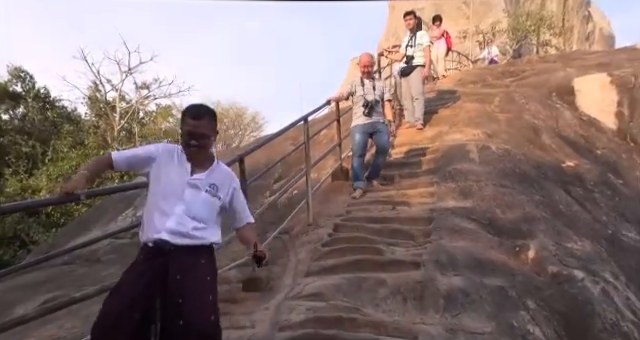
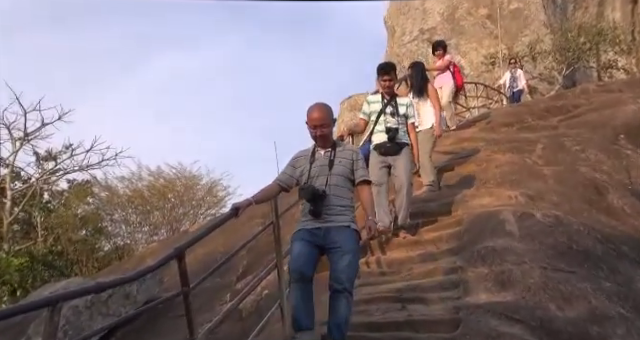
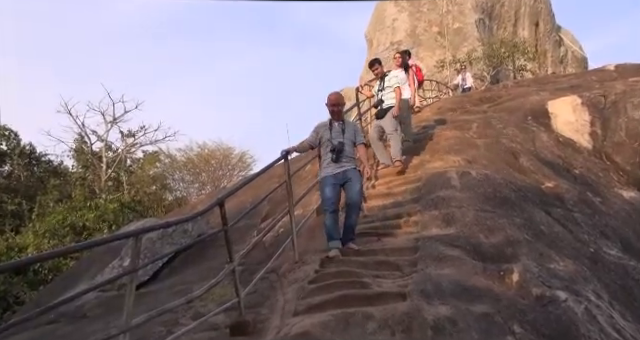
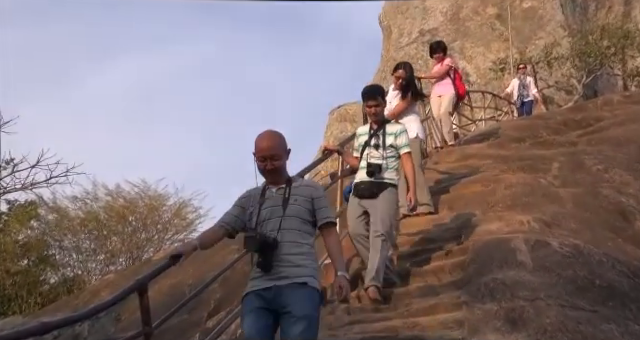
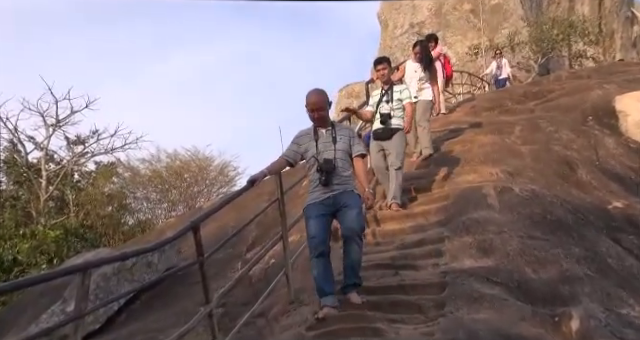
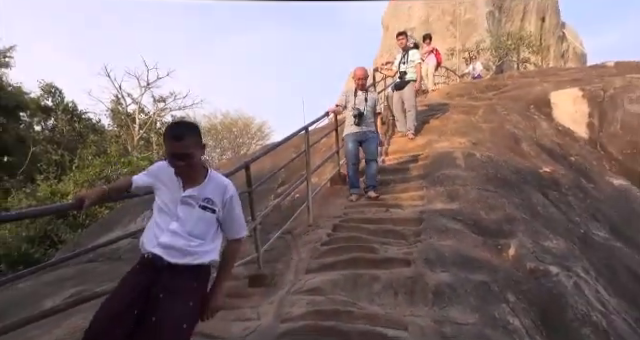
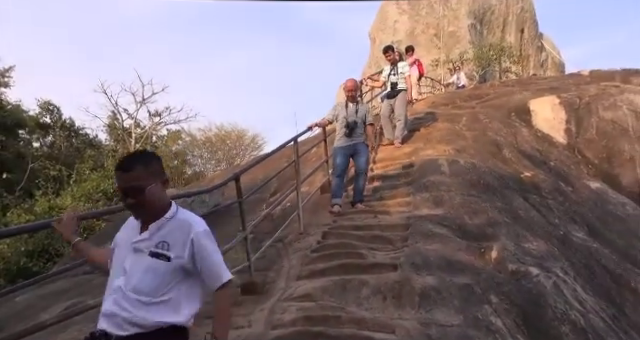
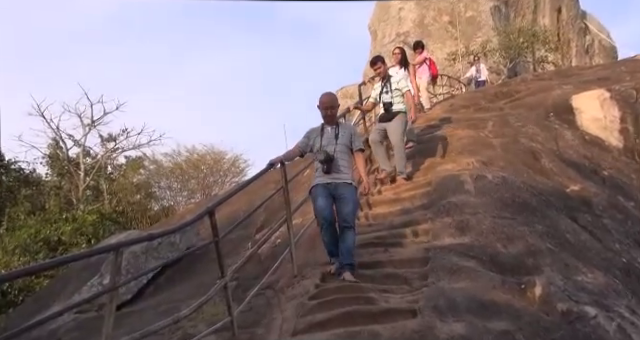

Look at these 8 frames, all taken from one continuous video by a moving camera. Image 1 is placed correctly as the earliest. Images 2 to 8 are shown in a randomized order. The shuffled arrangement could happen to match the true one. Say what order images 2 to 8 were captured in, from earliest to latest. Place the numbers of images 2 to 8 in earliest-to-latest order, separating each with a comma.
6, 7, 3, 8, 5, 2, 4
